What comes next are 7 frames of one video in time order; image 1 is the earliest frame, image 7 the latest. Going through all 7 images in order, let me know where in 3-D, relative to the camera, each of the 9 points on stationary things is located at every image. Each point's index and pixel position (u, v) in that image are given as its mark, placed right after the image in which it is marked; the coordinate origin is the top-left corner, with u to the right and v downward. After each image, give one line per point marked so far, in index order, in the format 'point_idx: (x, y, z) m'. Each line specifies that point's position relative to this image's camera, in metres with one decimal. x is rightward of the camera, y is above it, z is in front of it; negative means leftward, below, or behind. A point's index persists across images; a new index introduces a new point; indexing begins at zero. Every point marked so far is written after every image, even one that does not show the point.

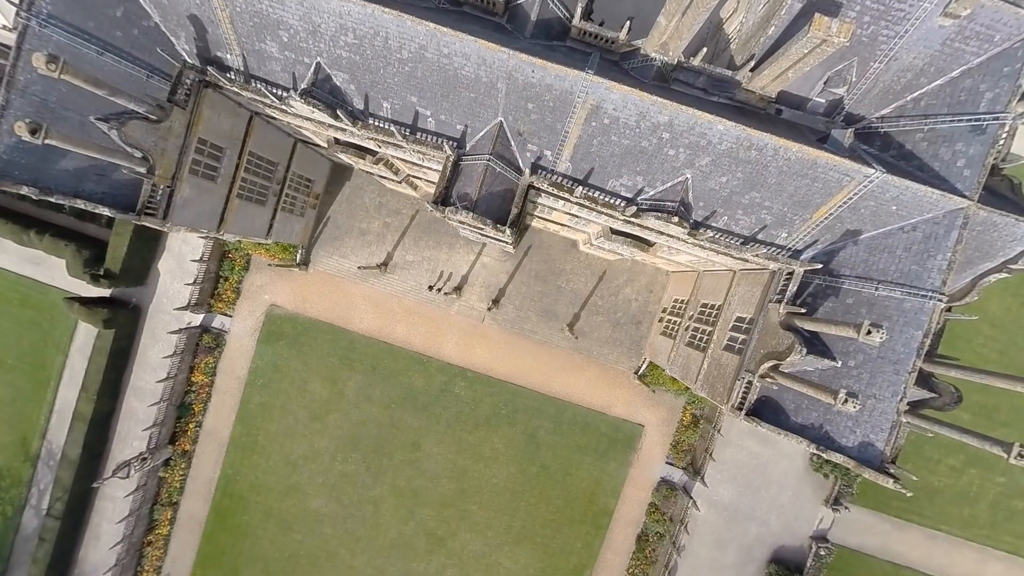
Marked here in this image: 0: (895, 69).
0: (+18.5, +10.7, +19.6) m
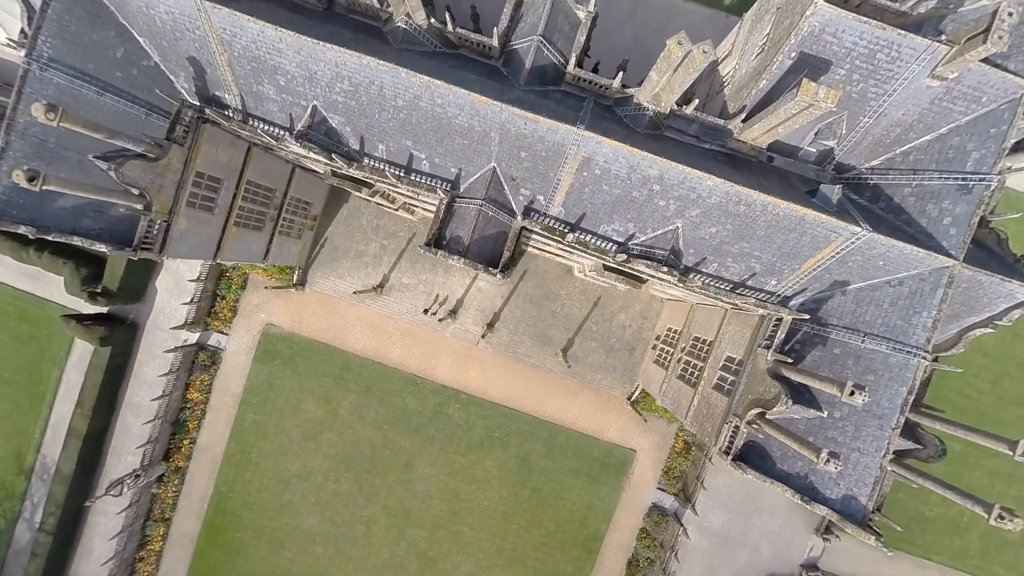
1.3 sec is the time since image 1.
0: (+18.2, +8.1, +19.8) m
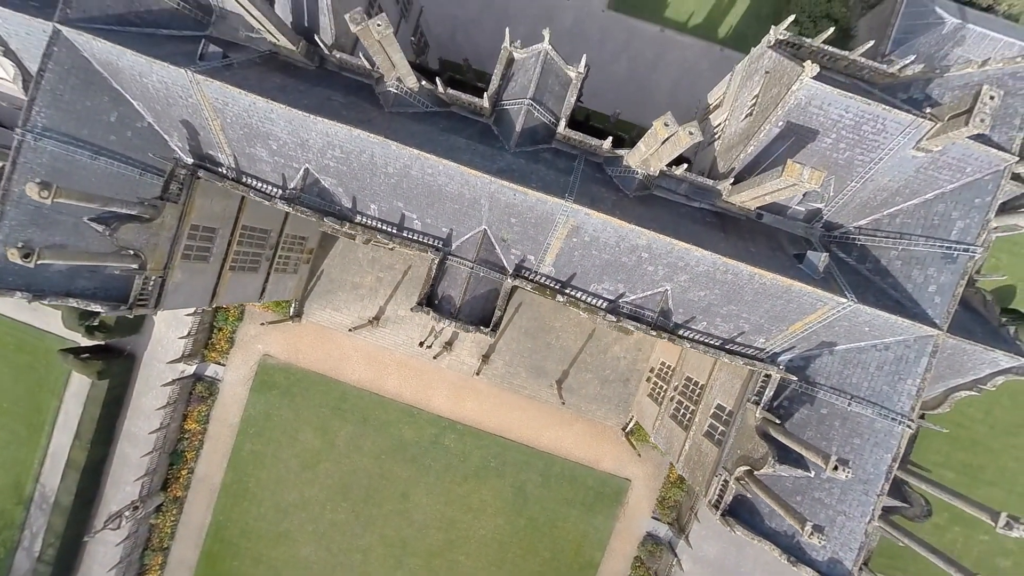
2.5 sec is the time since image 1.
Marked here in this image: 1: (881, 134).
0: (+17.7, +5.0, +20.0) m
1: (+16.6, +6.9, +18.3) m
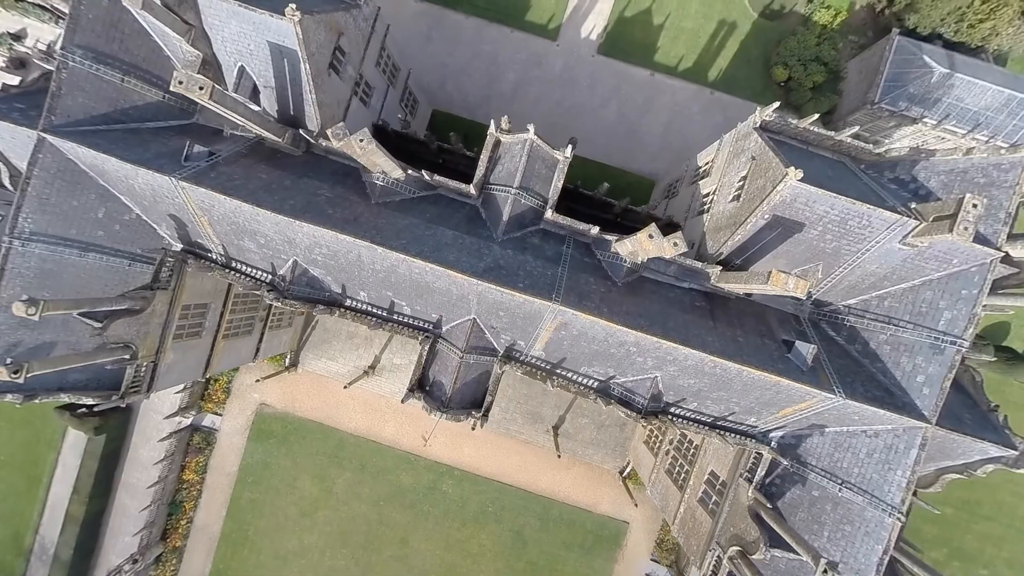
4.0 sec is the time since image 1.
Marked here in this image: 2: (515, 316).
0: (+17.1, +0.8, +20.1) m
1: (+16.0, +2.7, +18.3) m
2: (+0.1, -1.3, +19.8) m
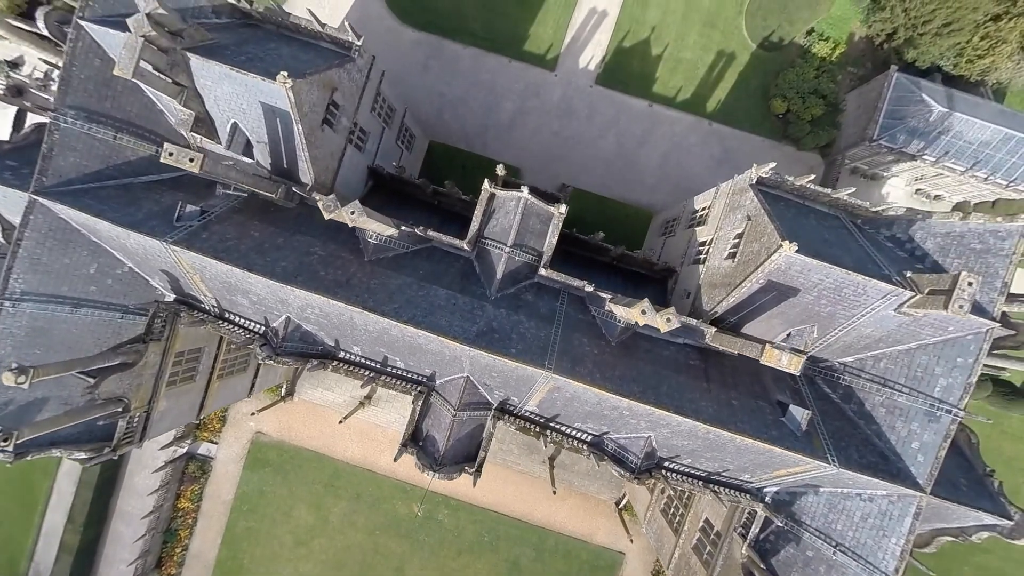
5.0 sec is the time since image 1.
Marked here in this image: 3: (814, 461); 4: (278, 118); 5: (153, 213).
0: (+16.8, -2.3, +19.9) m
1: (+15.7, -0.4, +18.2) m
2: (-0.2, -4.3, +19.7) m
3: (+13.6, -7.7, +18.4) m
4: (-11.1, +8.1, +19.3) m
5: (-17.2, +3.6, +19.4) m
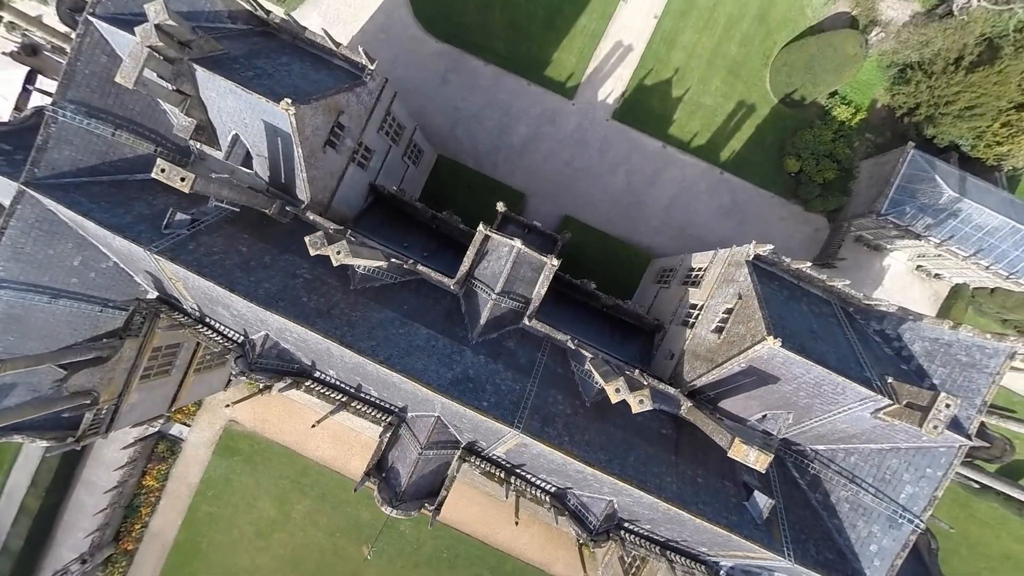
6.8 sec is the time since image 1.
0: (+15.4, -6.8, +19.8) m
1: (+14.6, -4.8, +18.0) m
2: (-1.7, -6.6, +19.5) m
3: (+11.6, -11.8, +18.3) m
4: (-10.9, +7.1, +19.1) m
5: (-17.5, +3.4, +19.2) m
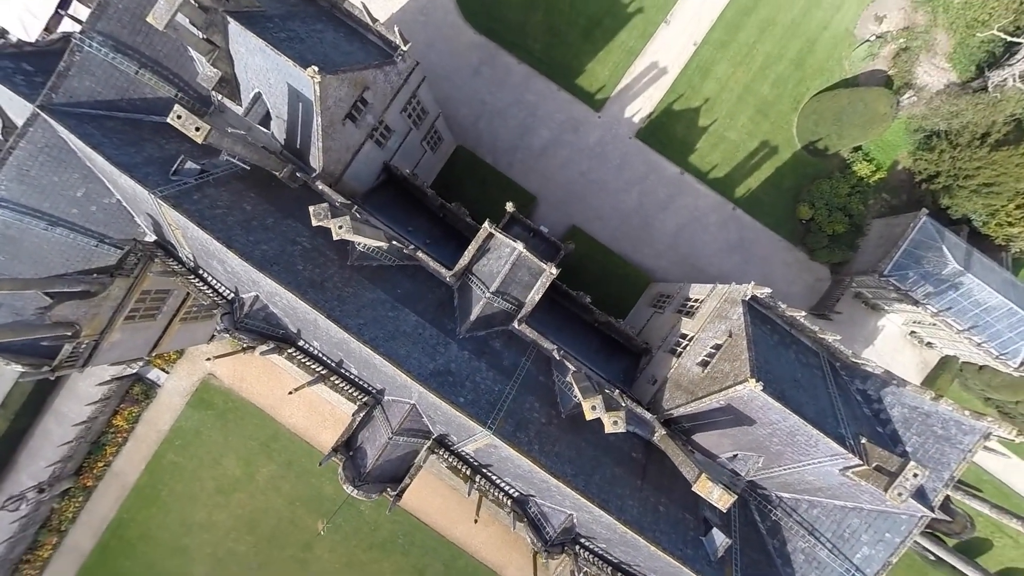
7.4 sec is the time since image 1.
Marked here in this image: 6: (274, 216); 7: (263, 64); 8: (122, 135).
0: (+13.9, -9.2, +19.9) m
1: (+13.4, -7.1, +18.1) m
2: (-2.9, -6.3, +19.5) m
3: (+9.3, -13.6, +18.4) m
4: (-9.9, +8.7, +19.0) m
5: (-16.9, +6.1, +19.1) m
6: (-11.7, +3.5, +20.0) m
7: (-11.3, +10.2, +18.5) m
8: (-18.6, +7.4, +19.5) m
